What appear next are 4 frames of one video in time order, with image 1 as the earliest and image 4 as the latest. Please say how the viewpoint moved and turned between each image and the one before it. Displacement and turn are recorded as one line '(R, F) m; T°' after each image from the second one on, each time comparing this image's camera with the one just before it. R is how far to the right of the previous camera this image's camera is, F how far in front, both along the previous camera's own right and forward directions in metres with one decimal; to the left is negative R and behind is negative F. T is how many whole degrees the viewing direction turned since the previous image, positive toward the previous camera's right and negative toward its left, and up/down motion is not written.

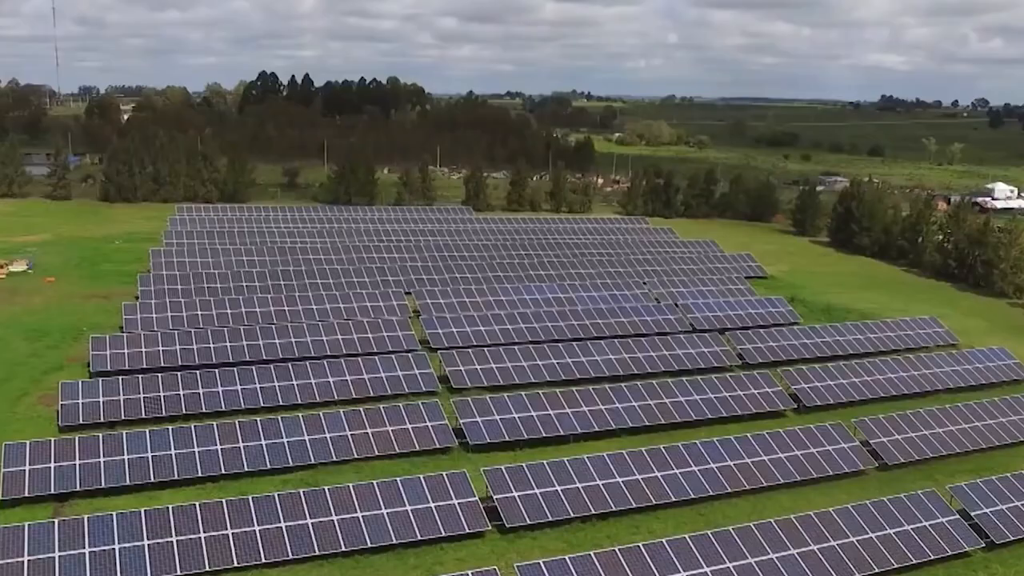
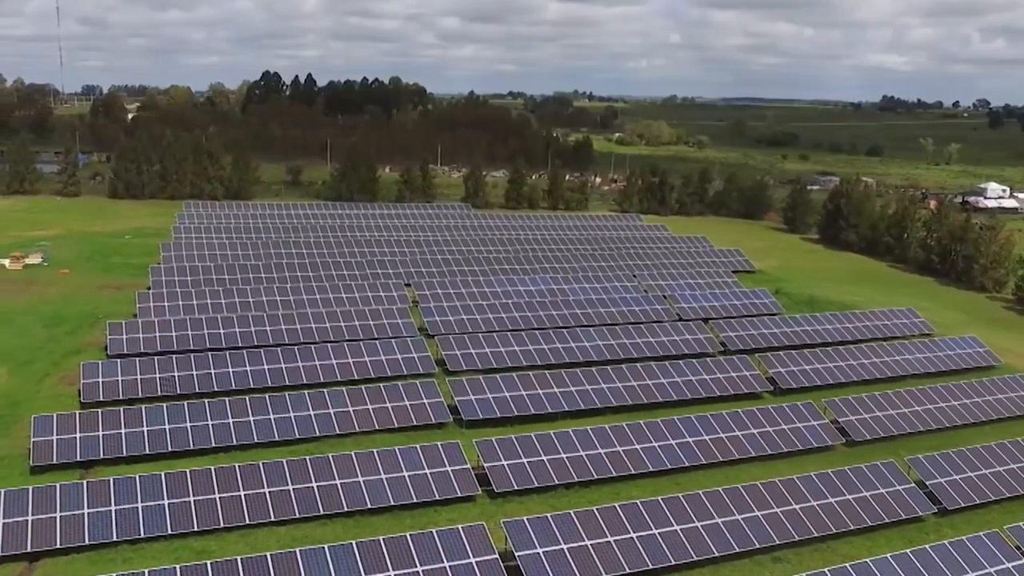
(+0.4, -1.8) m; 0°
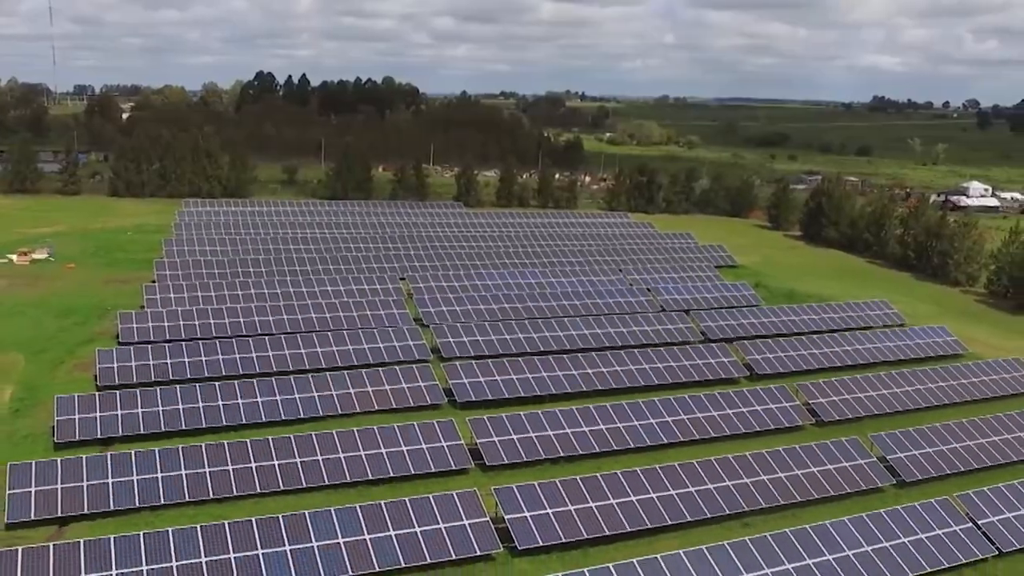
(+0.1, -1.7) m; +1°
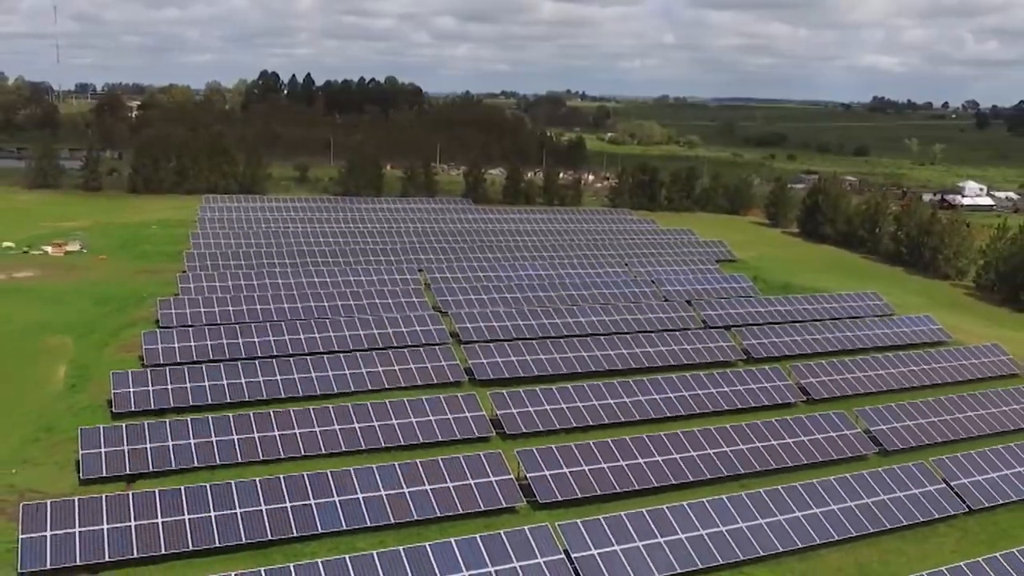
(-0.6, -2.4) m; 0°
